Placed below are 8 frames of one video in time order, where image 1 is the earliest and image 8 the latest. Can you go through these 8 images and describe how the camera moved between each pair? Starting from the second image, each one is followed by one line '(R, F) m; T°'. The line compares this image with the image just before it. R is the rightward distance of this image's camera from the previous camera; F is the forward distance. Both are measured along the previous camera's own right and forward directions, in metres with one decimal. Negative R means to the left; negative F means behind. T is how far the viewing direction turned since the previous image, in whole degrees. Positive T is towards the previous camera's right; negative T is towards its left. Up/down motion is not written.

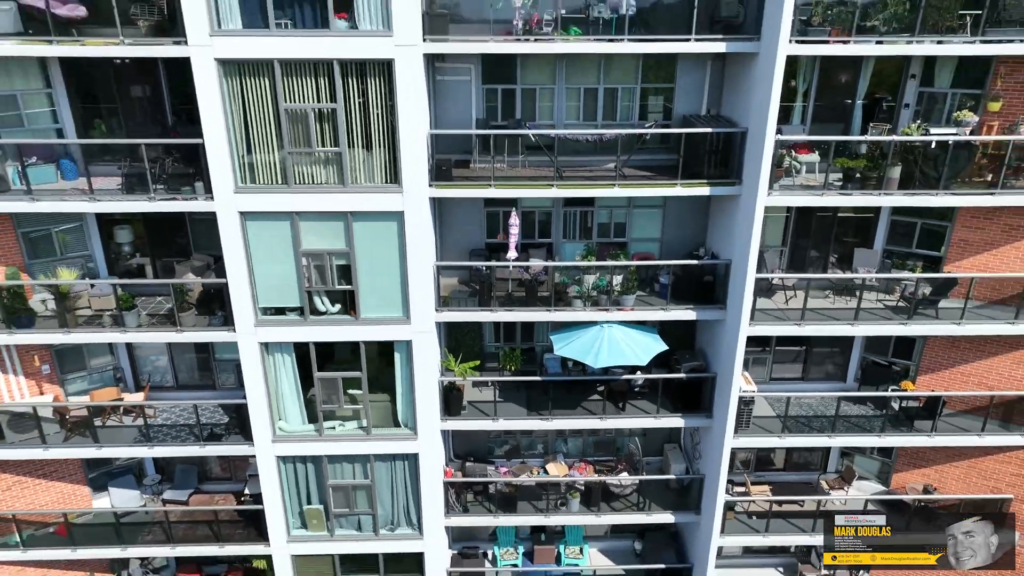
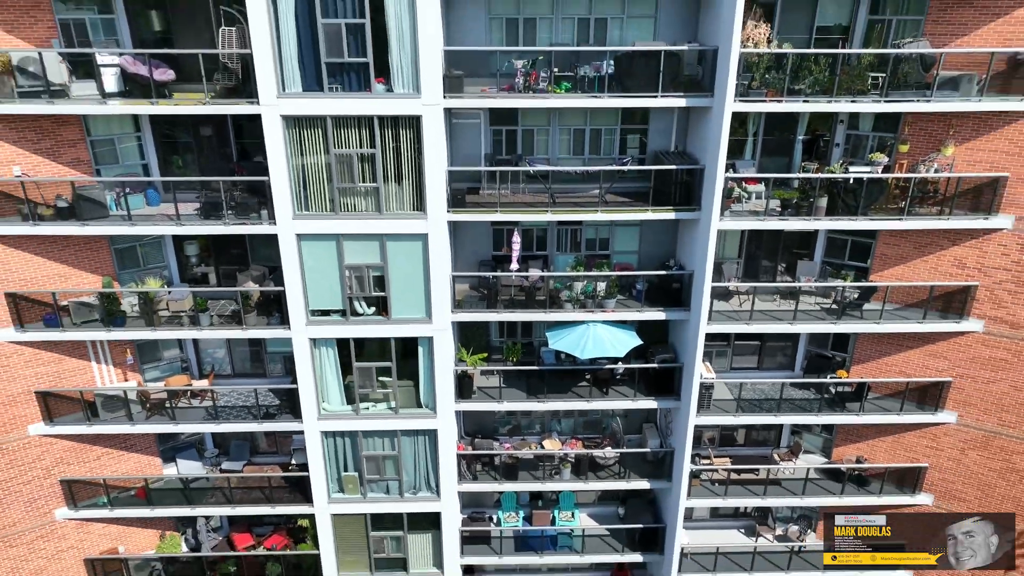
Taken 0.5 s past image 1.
(0.0, -2.7) m; 0°
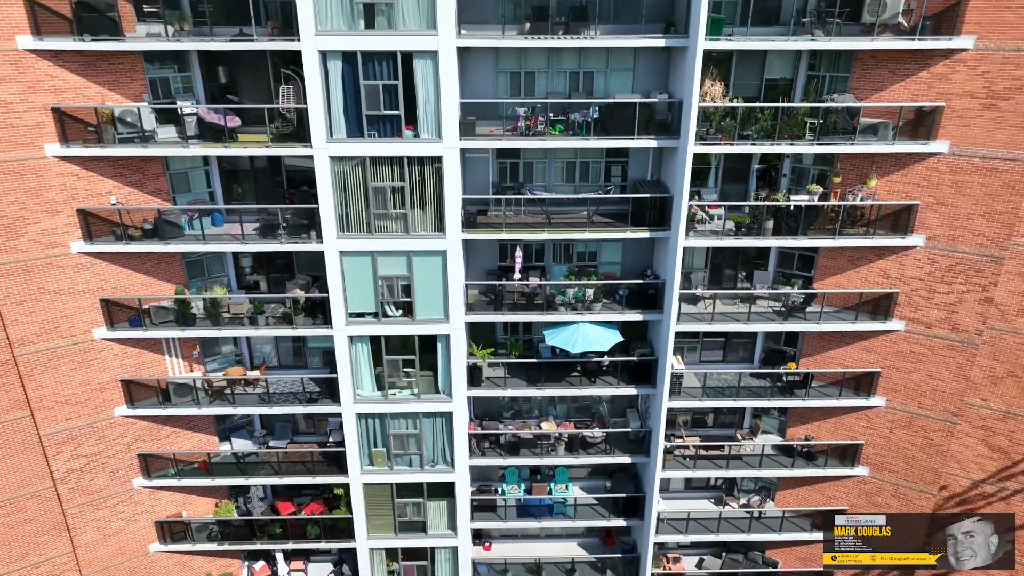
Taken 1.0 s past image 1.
(-0.1, -3.0) m; 0°
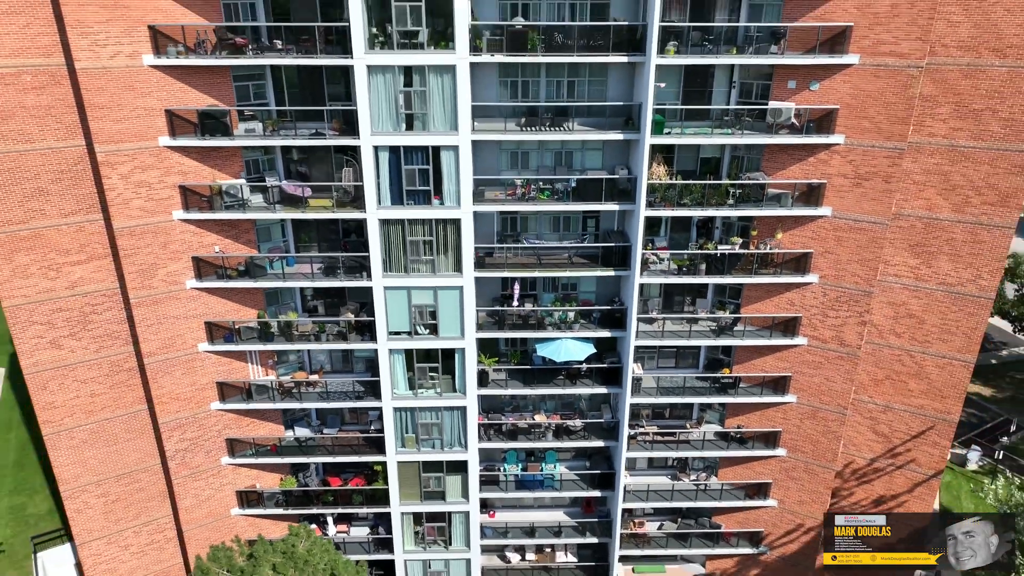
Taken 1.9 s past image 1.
(0.0, -5.7) m; 0°
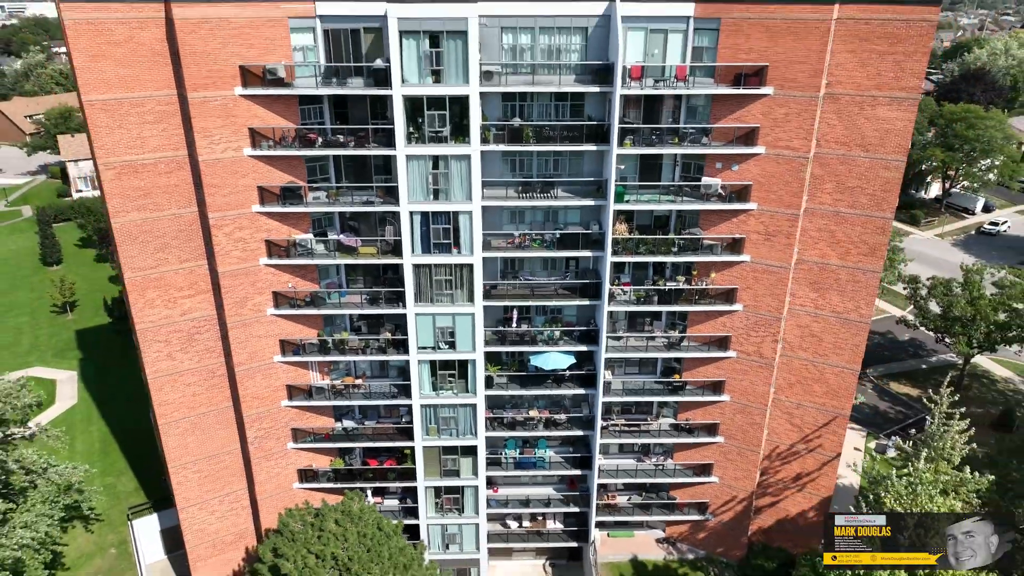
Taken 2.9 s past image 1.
(0.0, -7.2) m; 0°
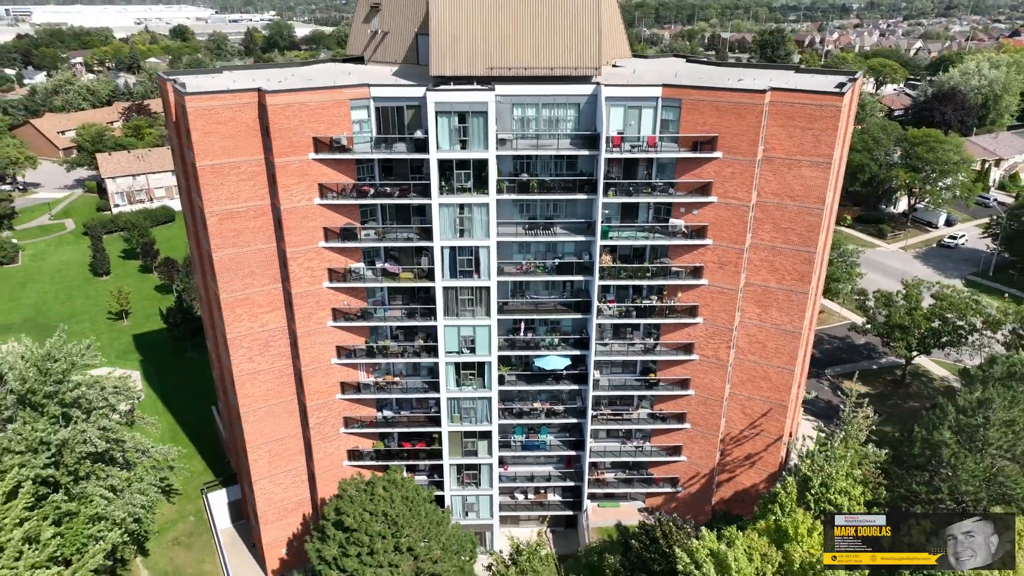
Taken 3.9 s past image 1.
(-0.4, -7.7) m; 0°
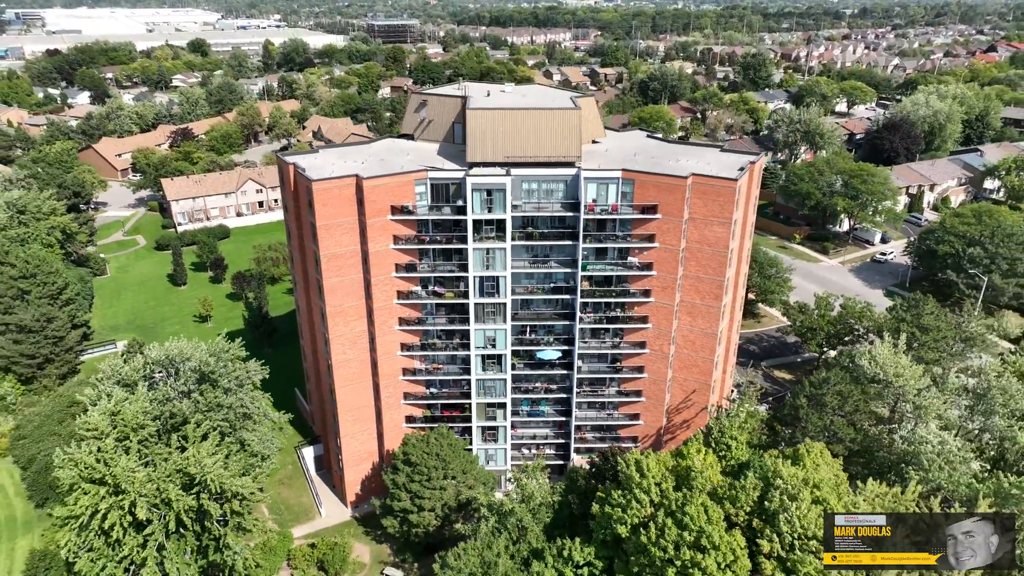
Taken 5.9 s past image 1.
(-0.7, -17.0) m; 0°
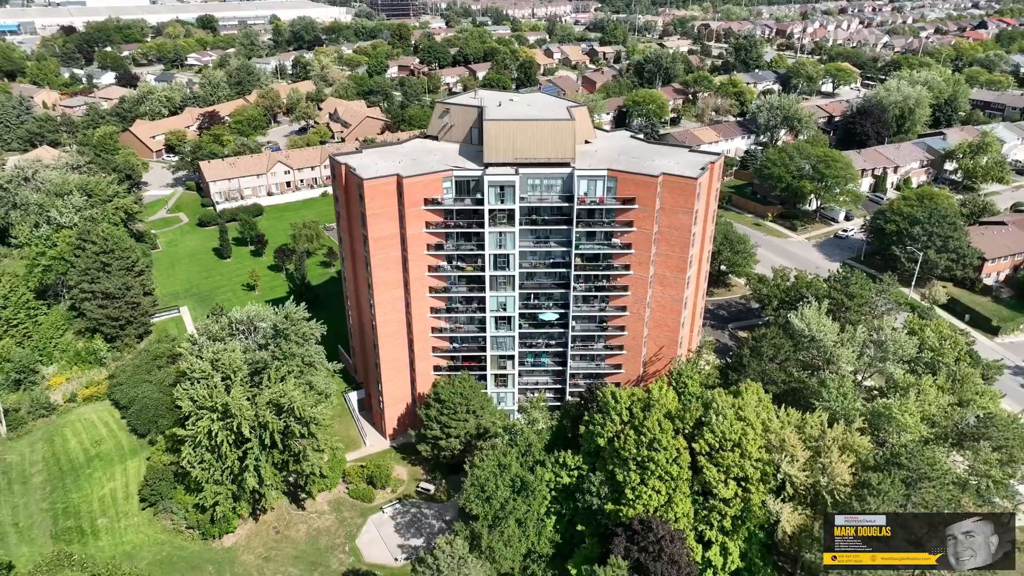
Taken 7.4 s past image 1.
(-0.7, -13.3) m; 0°
